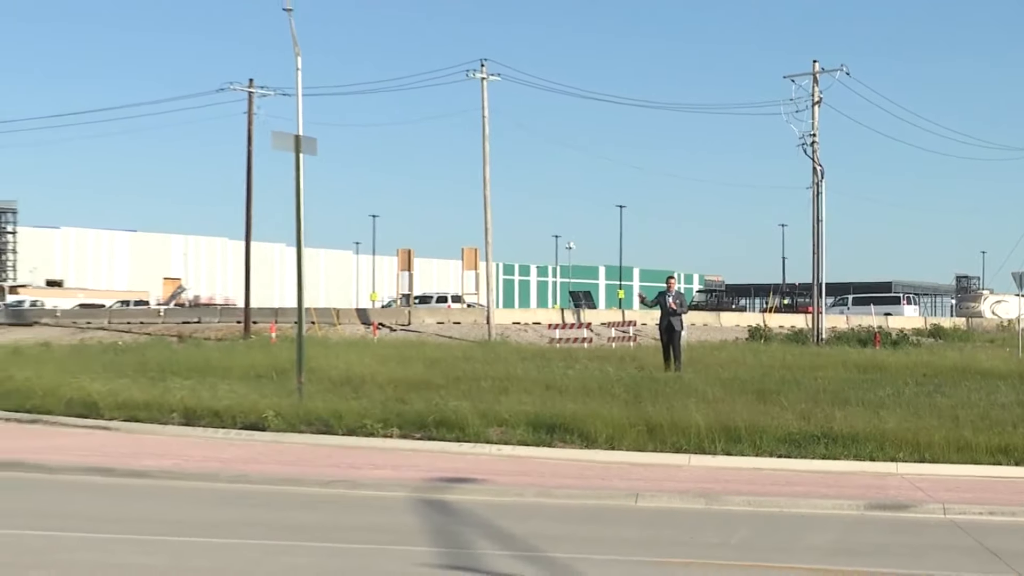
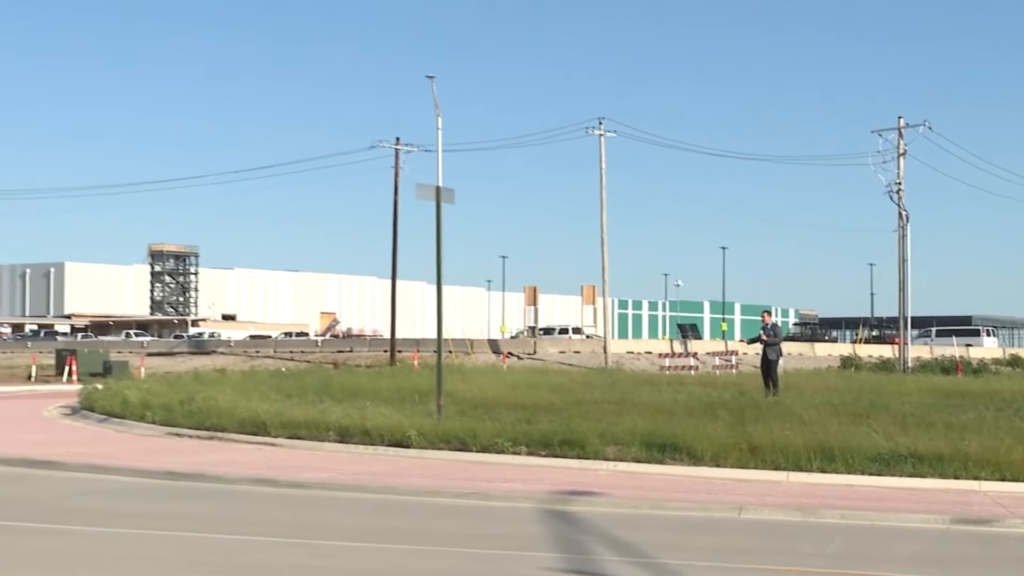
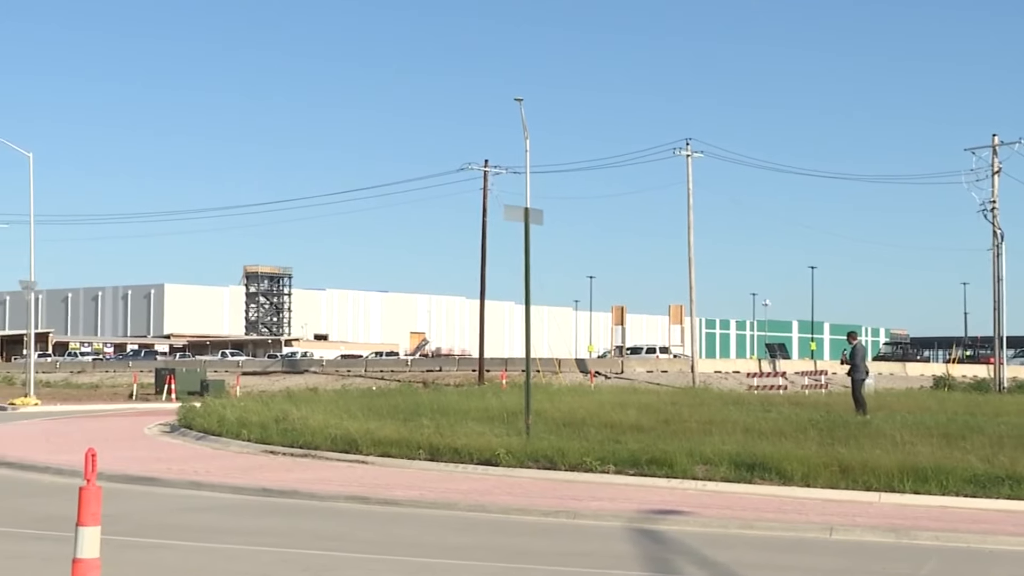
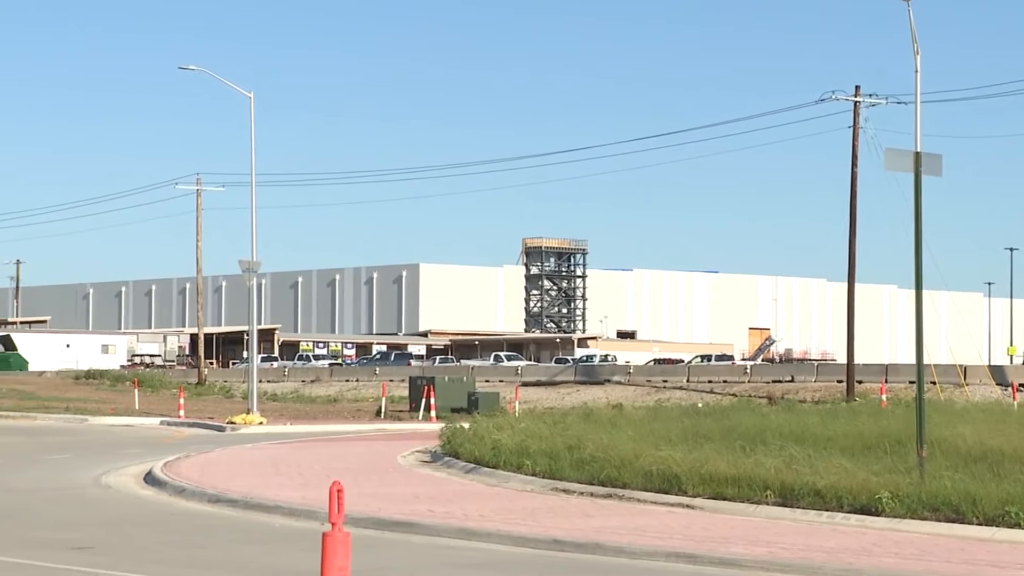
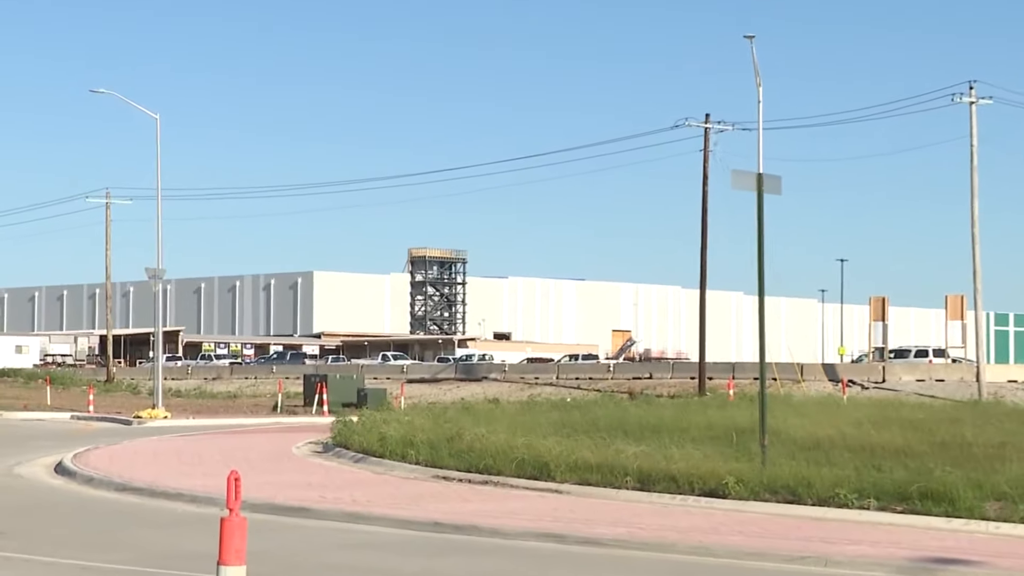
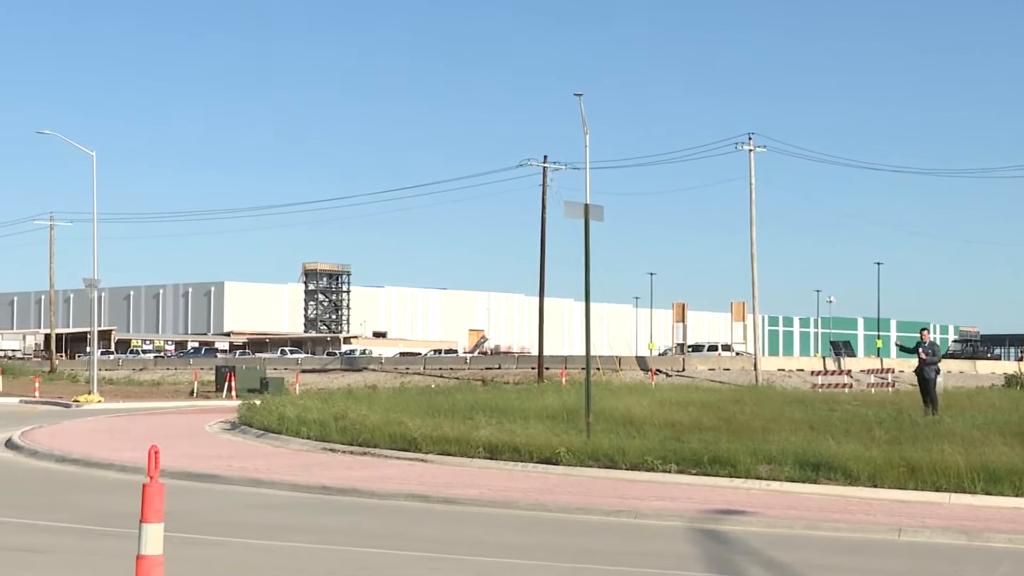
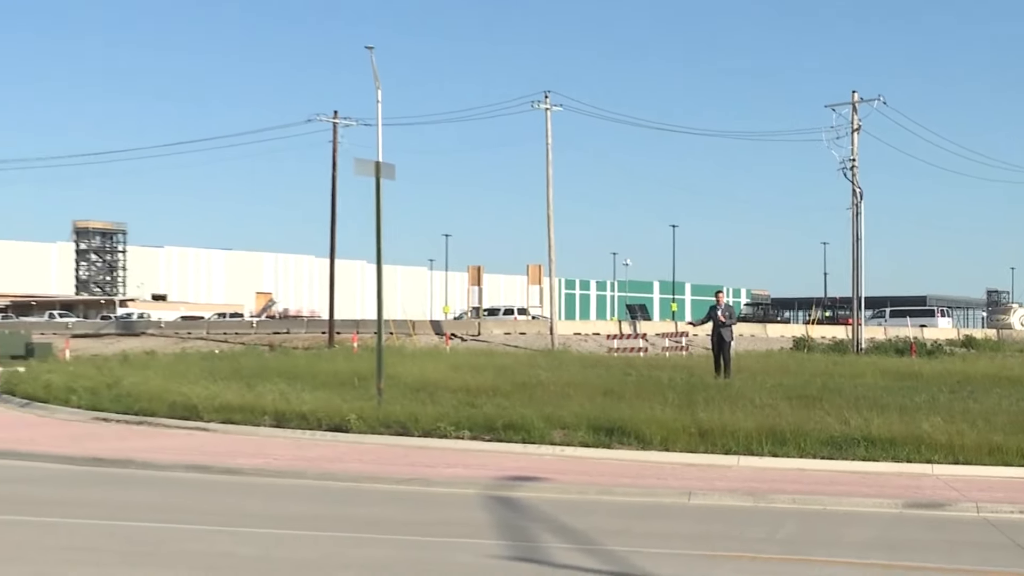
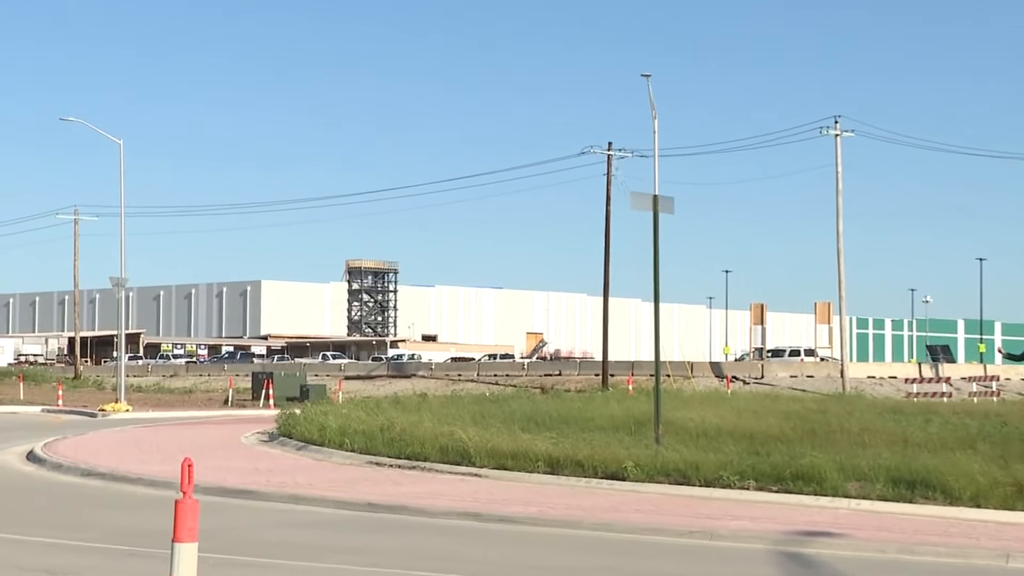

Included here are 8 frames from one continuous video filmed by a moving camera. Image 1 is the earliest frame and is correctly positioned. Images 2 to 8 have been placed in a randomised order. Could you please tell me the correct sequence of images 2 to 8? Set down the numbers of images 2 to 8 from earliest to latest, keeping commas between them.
7, 2, 3, 6, 8, 5, 4
